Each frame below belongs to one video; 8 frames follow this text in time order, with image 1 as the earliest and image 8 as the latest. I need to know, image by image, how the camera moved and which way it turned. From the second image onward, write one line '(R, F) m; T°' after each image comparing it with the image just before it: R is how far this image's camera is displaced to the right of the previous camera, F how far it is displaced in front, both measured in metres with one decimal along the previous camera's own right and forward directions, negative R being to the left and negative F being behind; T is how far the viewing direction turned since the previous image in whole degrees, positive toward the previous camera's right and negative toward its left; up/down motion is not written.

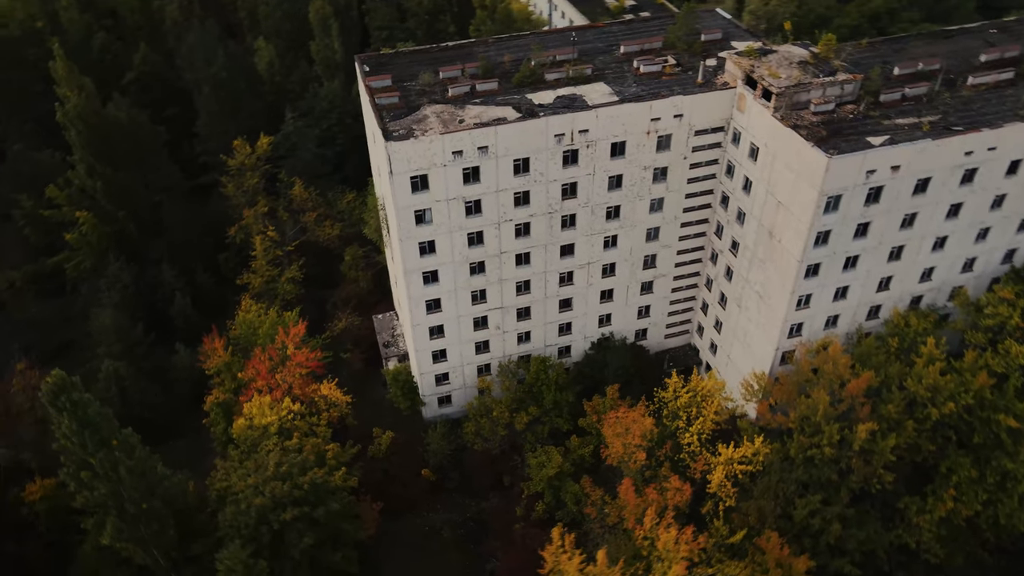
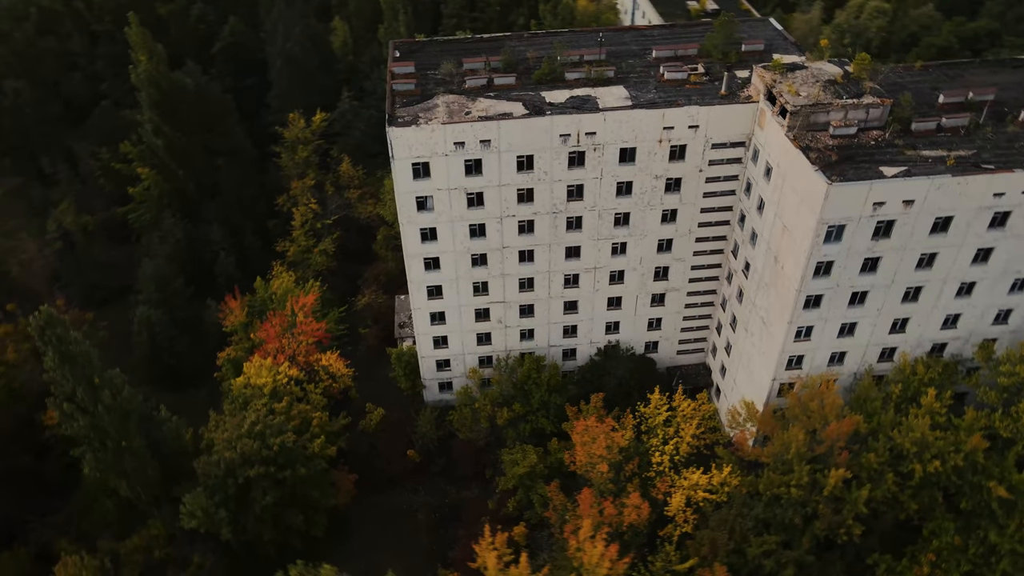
(+6.8, +0.4) m; -8°
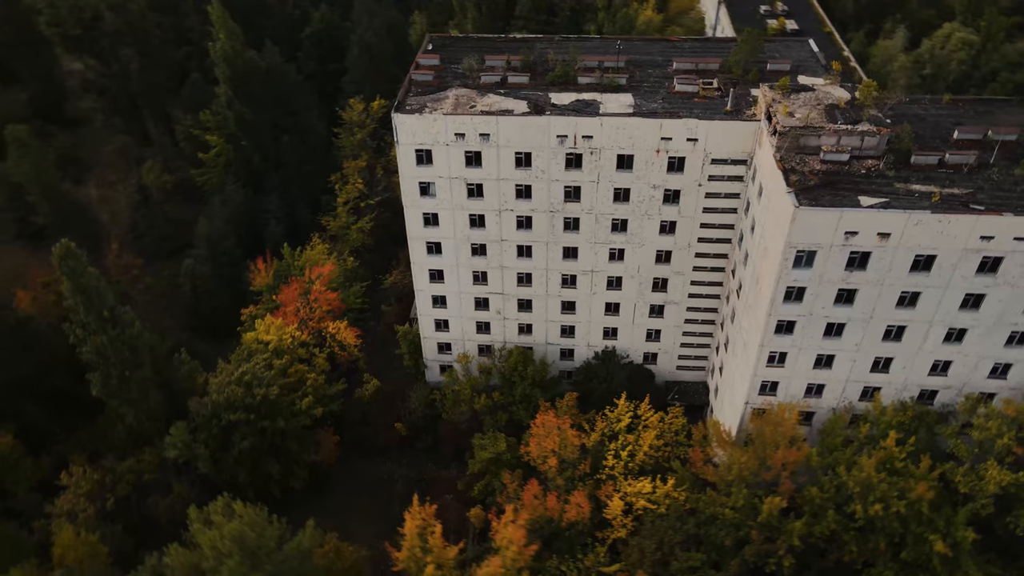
(+7.6, -0.9) m; -8°
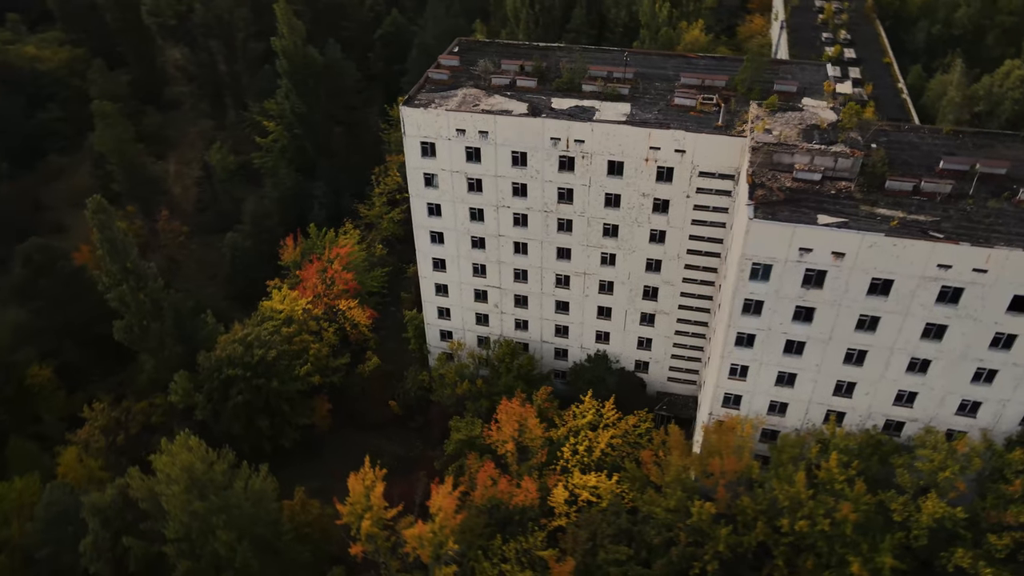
(+6.7, -1.6) m; -7°
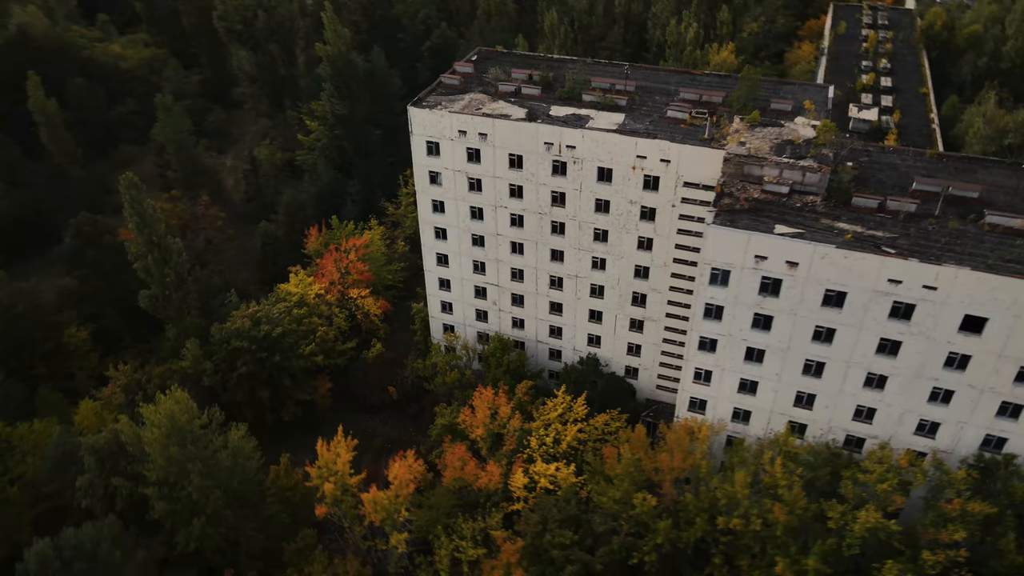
(+5.3, -2.0) m; -5°
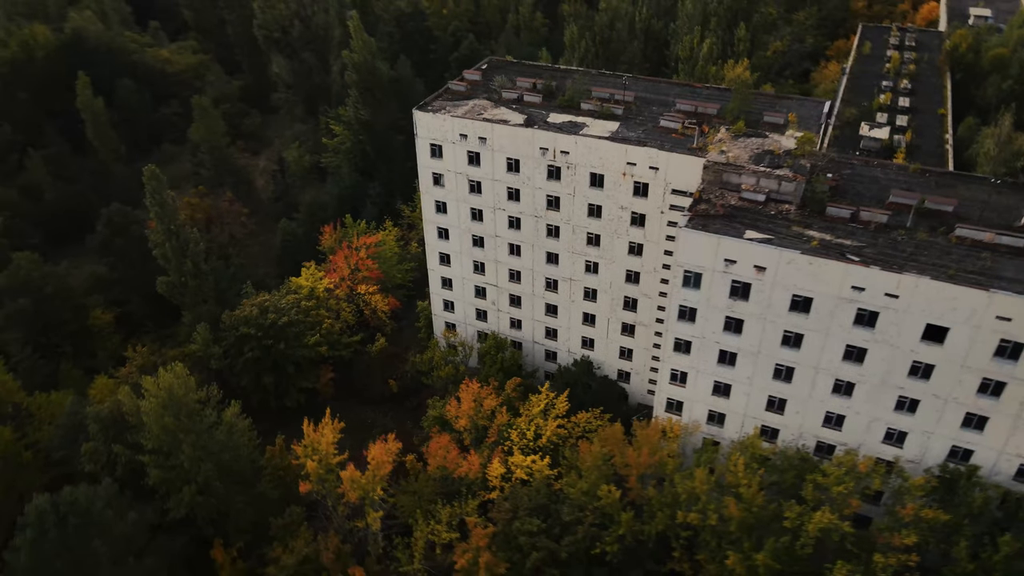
(+3.4, -1.6) m; -3°
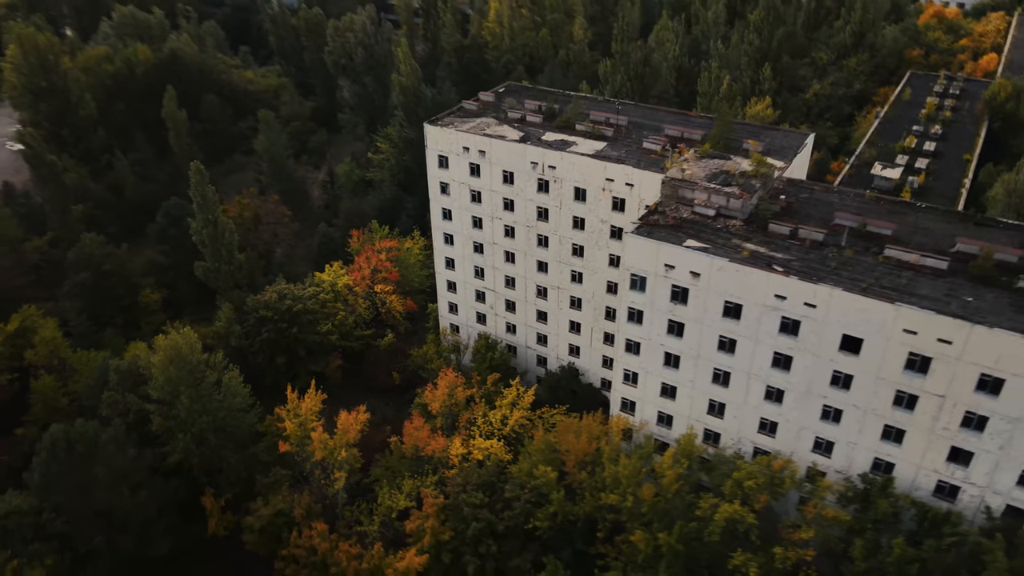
(+7.1, -3.6) m; -6°
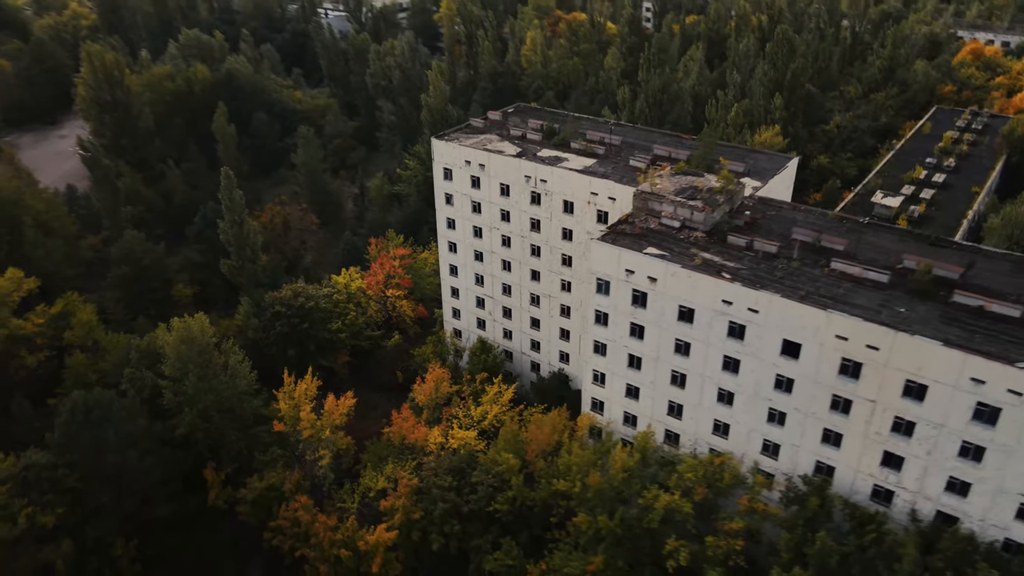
(+5.0, -3.2) m; -4°
